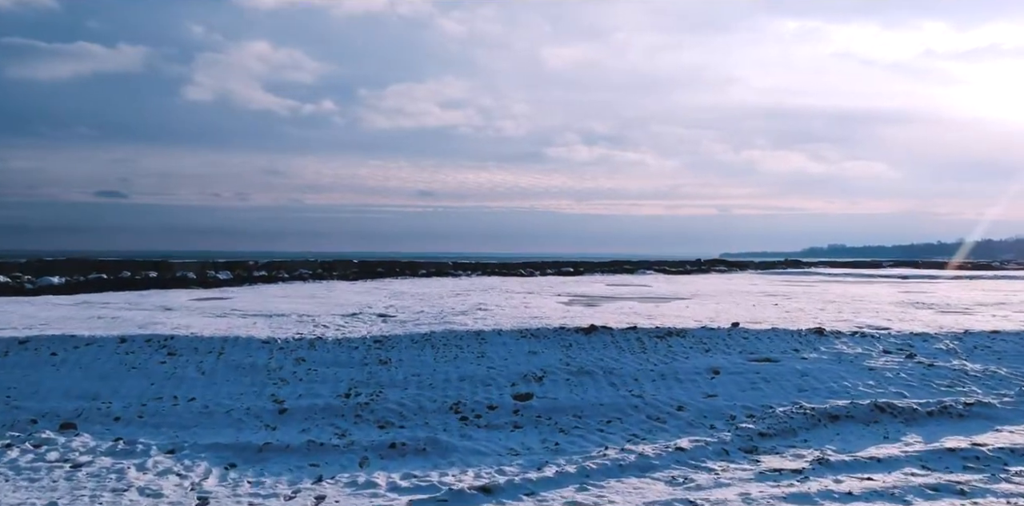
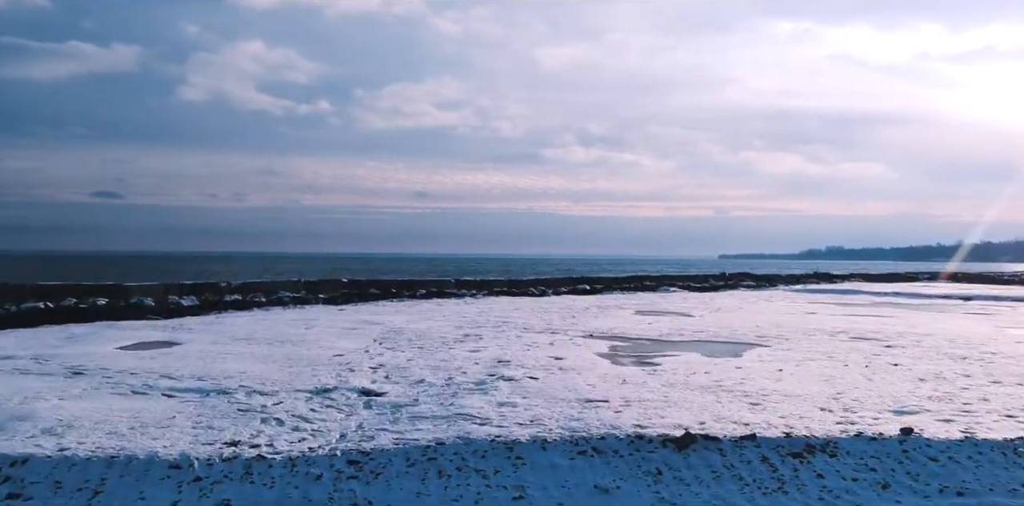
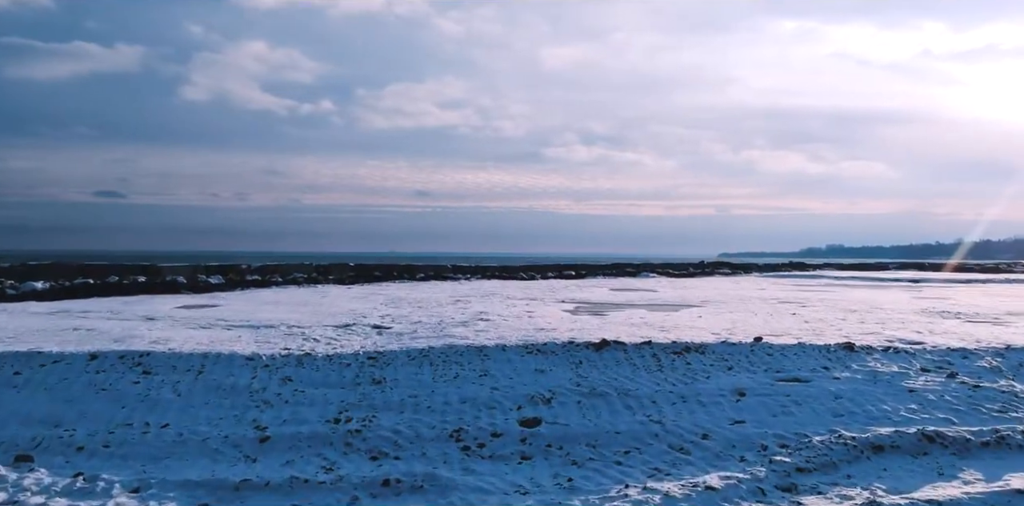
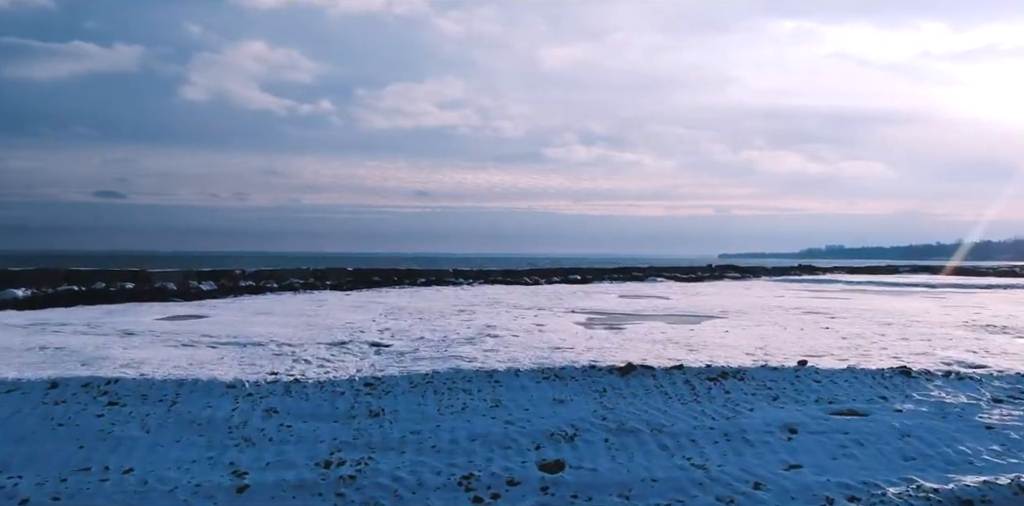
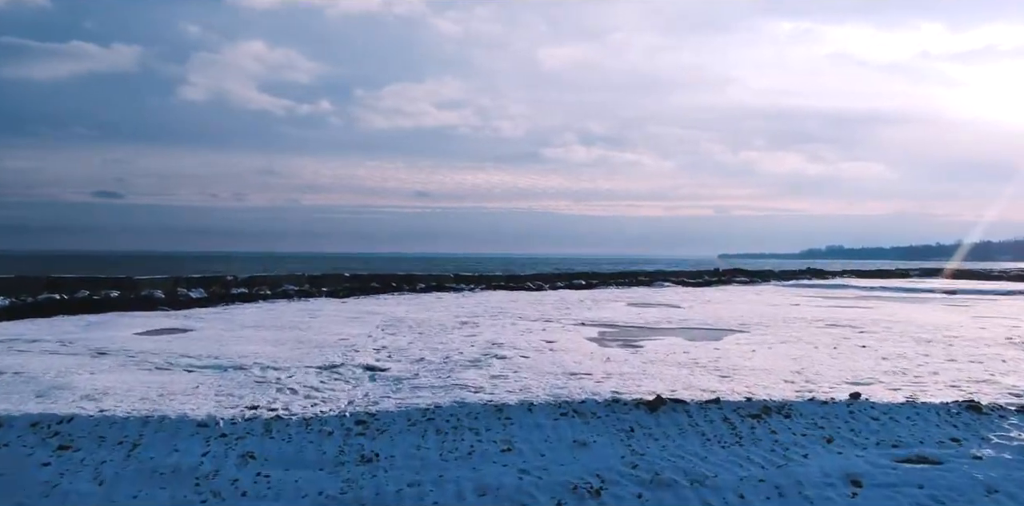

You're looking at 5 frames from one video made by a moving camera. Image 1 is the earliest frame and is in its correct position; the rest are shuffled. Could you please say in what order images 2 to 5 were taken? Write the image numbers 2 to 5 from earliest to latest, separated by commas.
3, 4, 5, 2
